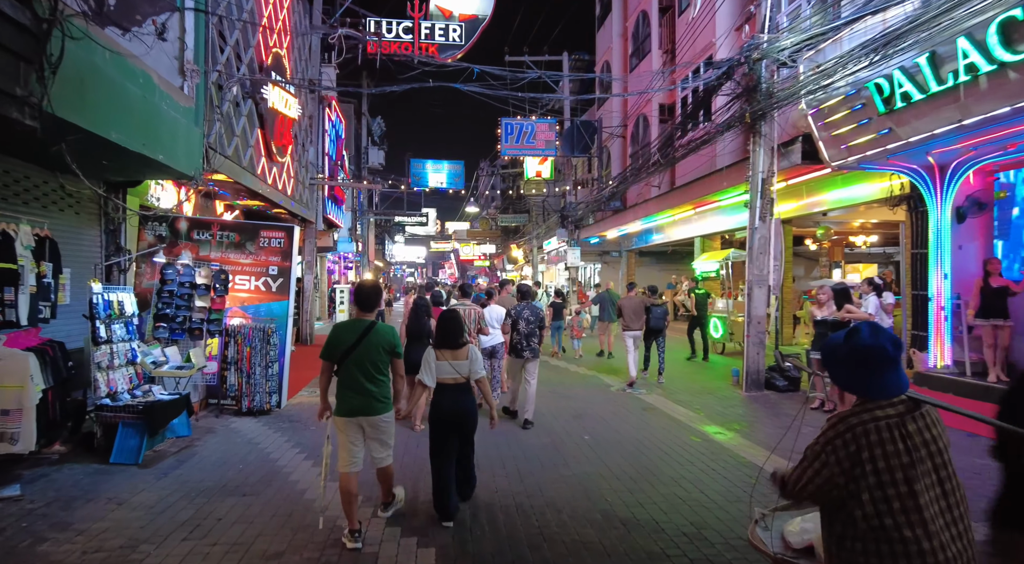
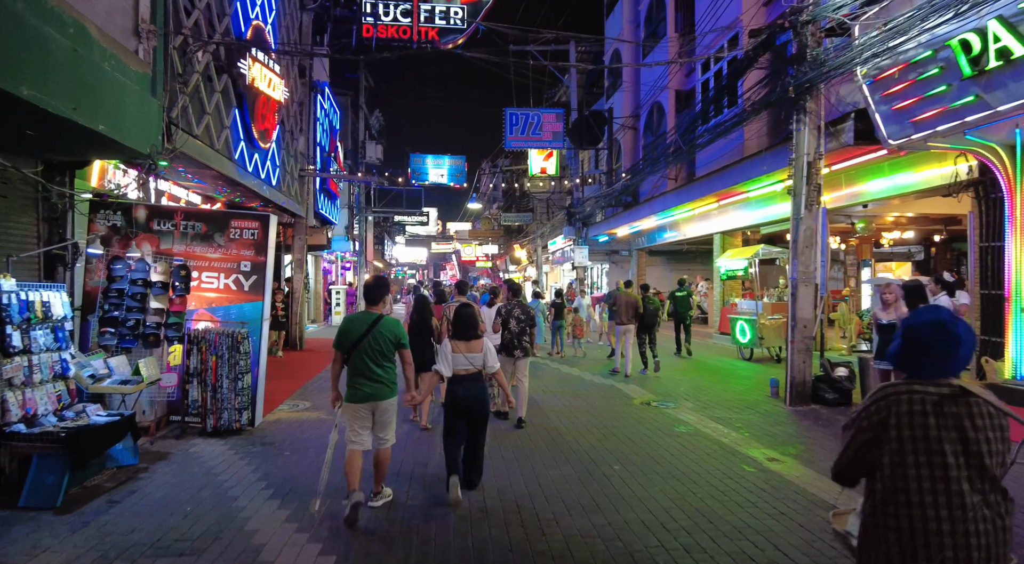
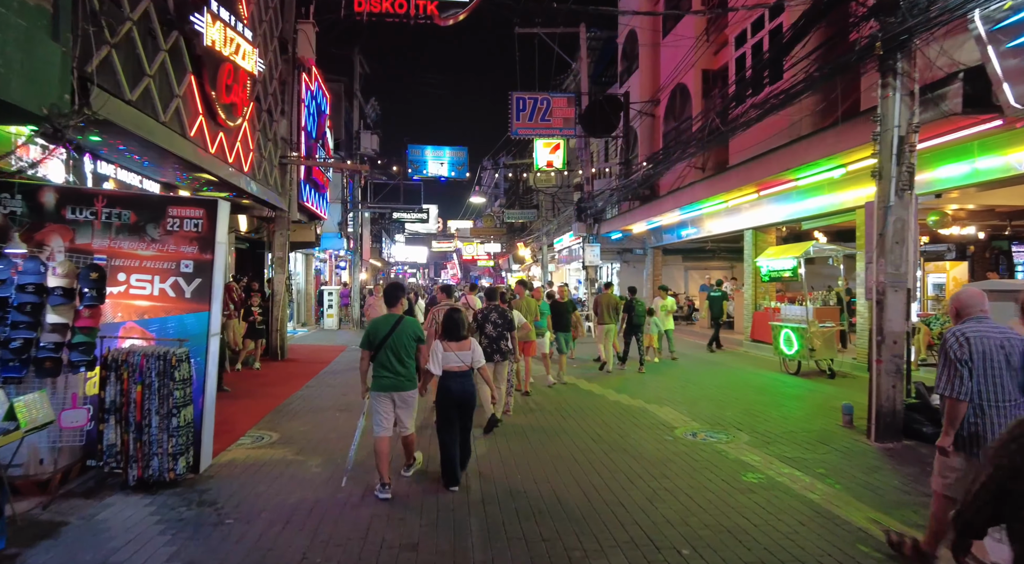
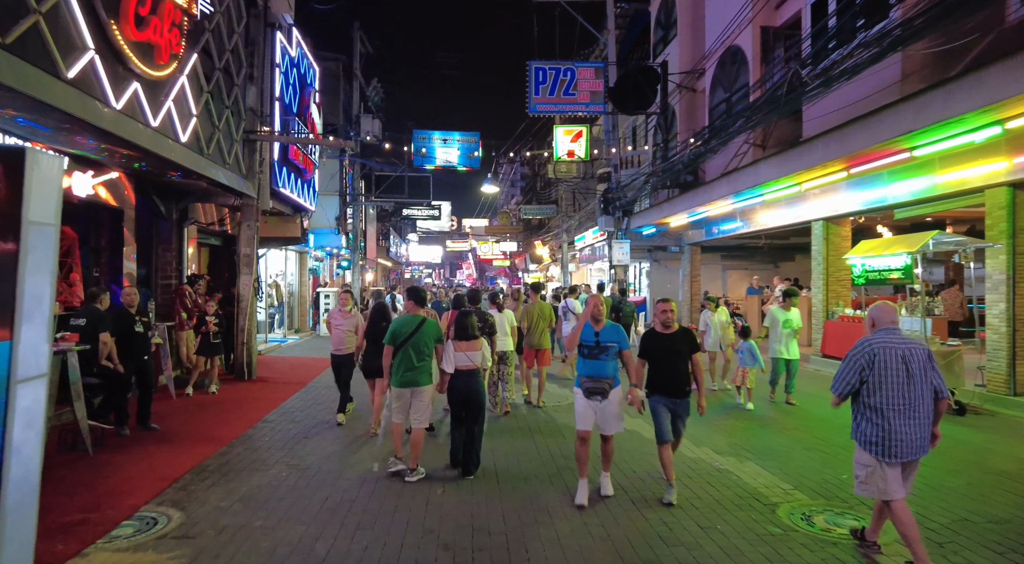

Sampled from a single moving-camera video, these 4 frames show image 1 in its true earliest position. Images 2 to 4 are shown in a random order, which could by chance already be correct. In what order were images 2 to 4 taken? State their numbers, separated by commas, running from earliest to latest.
2, 3, 4
